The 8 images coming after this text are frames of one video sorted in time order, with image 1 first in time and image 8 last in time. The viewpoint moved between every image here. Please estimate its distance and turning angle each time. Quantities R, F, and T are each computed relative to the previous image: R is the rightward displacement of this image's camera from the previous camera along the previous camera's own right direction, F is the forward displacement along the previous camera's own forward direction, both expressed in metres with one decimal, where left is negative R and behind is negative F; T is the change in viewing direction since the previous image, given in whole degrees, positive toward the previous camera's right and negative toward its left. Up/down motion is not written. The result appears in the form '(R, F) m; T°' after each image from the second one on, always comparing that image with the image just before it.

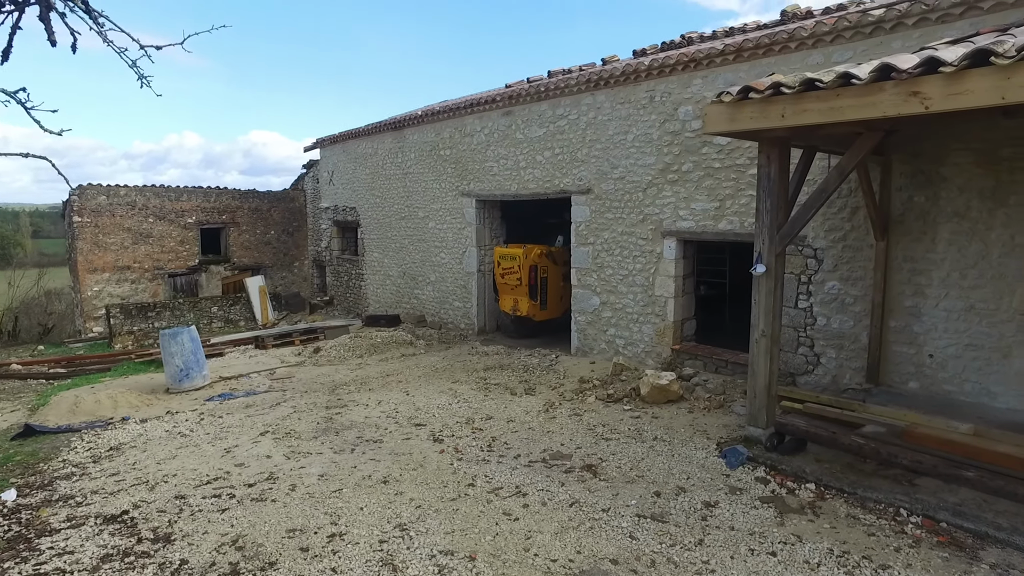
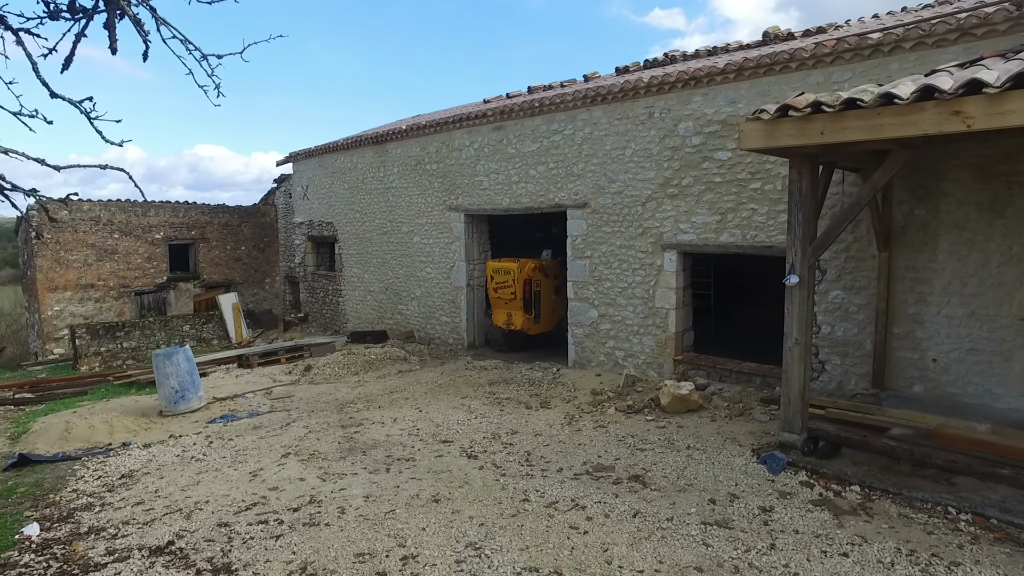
(-0.6, 0.0) m; +4°
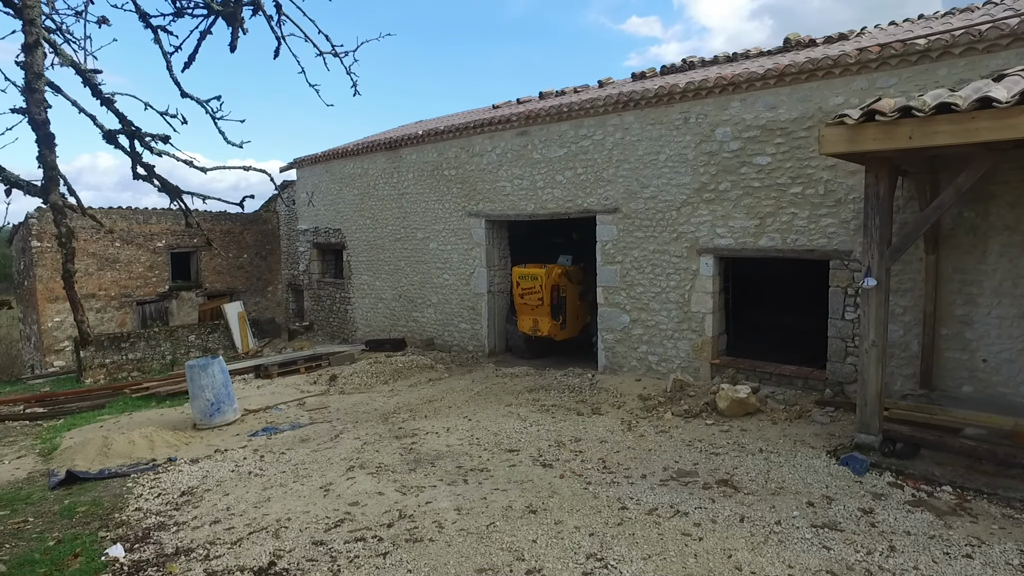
(-0.7, +0.1) m; +2°
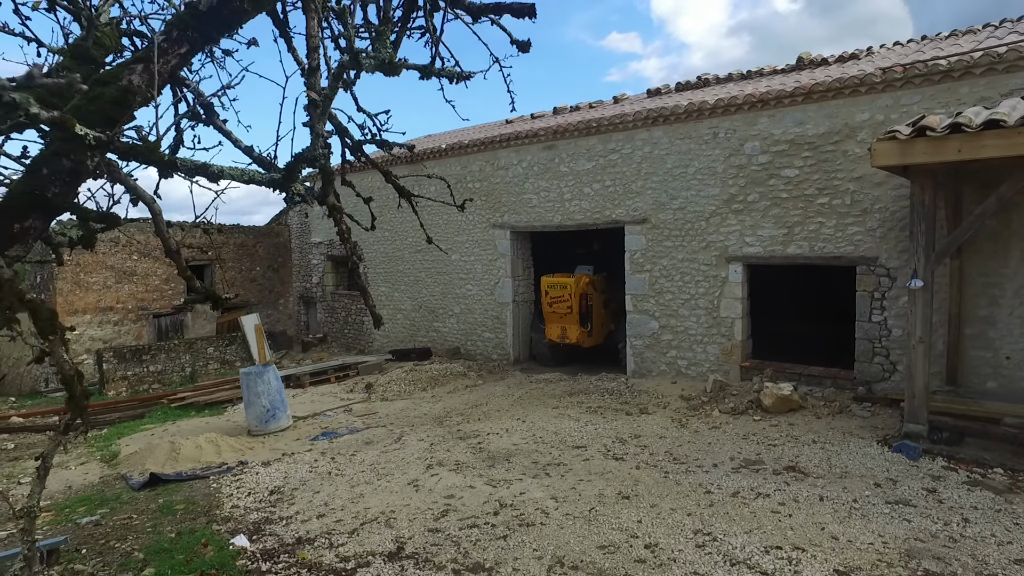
(-0.7, -0.3) m; +2°
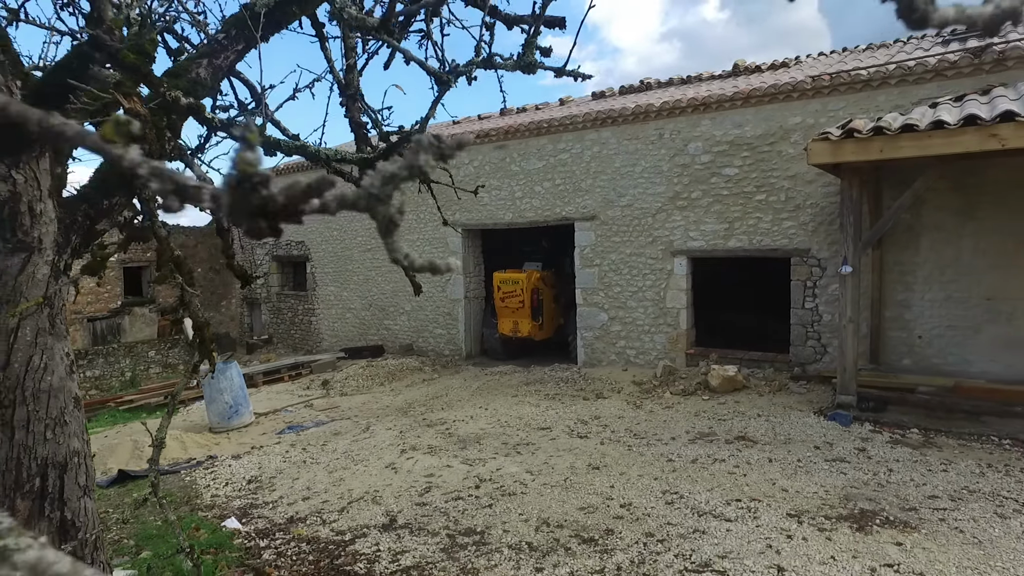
(-0.2, -0.2) m; +6°
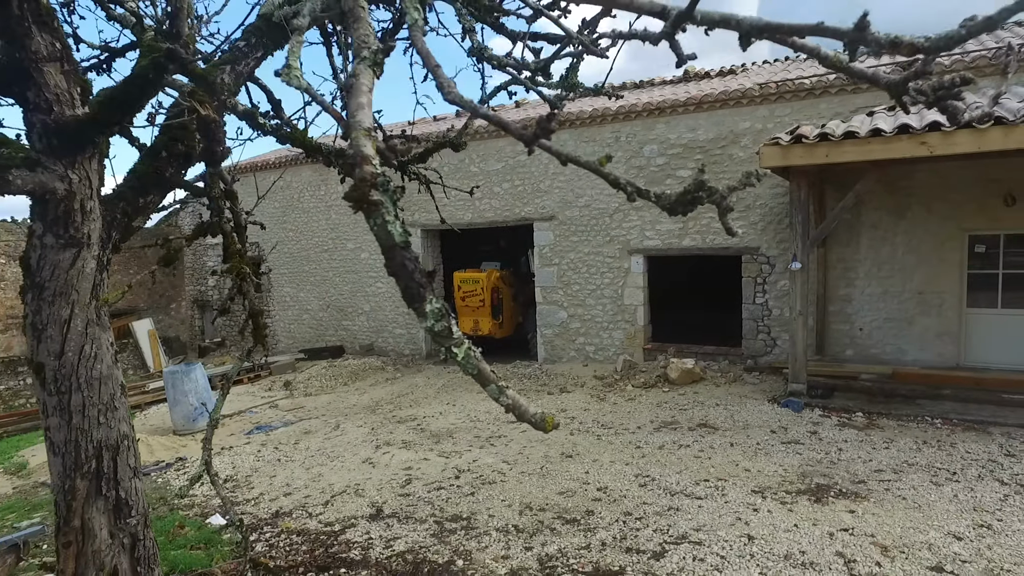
(-0.2, -0.2) m; +5°
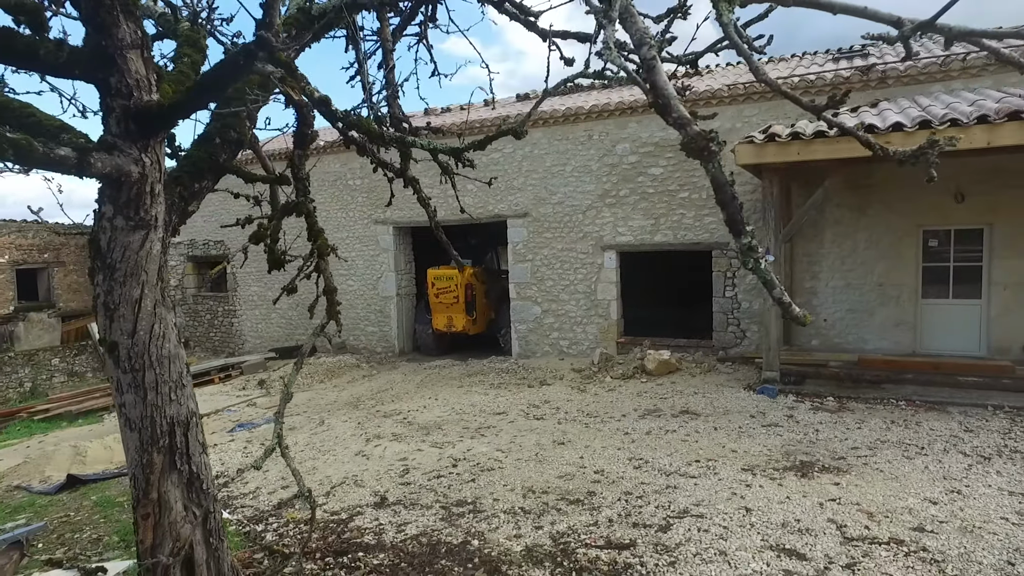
(-0.2, -0.1) m; +4°
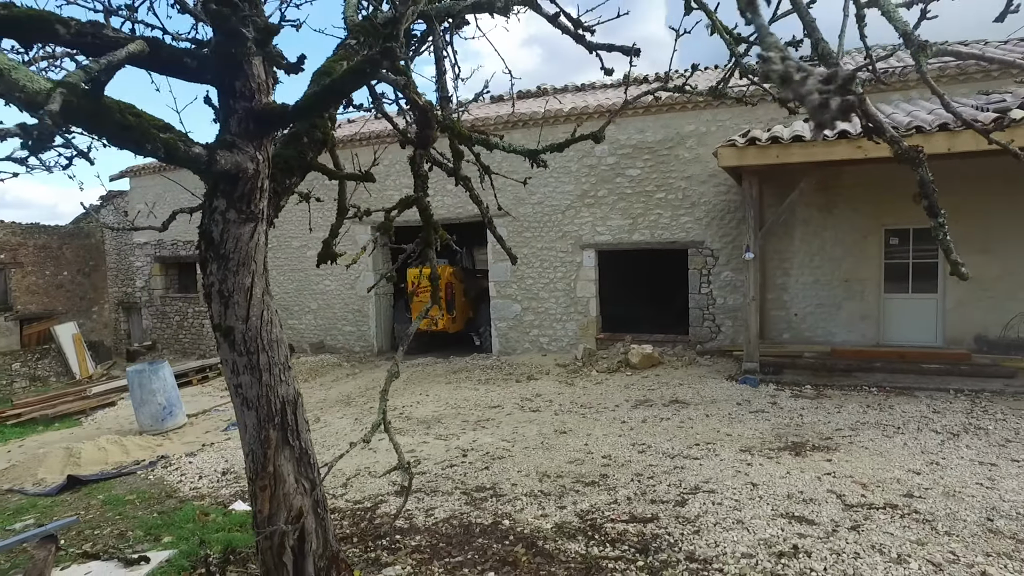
(-0.3, -0.2) m; +4°
